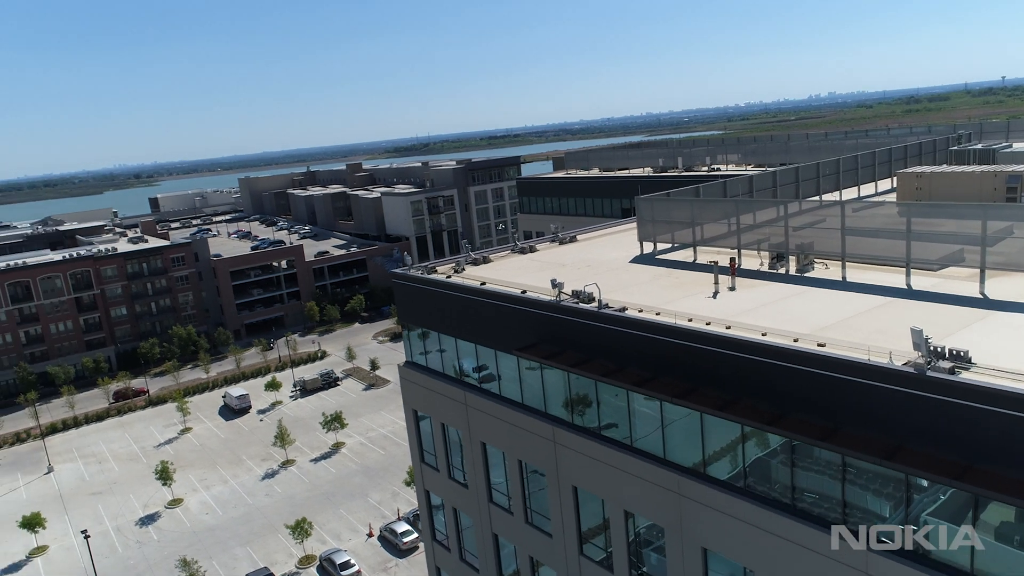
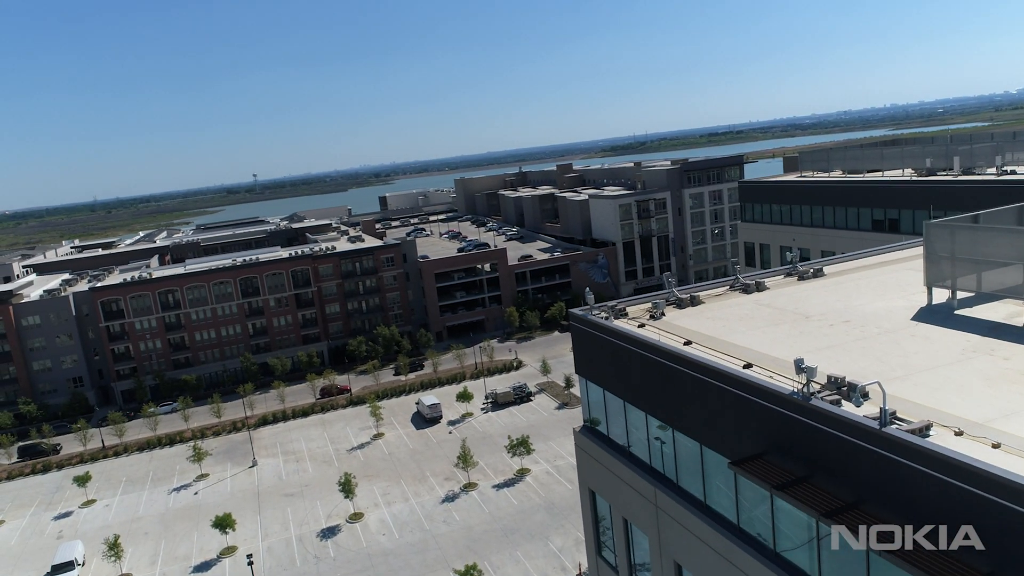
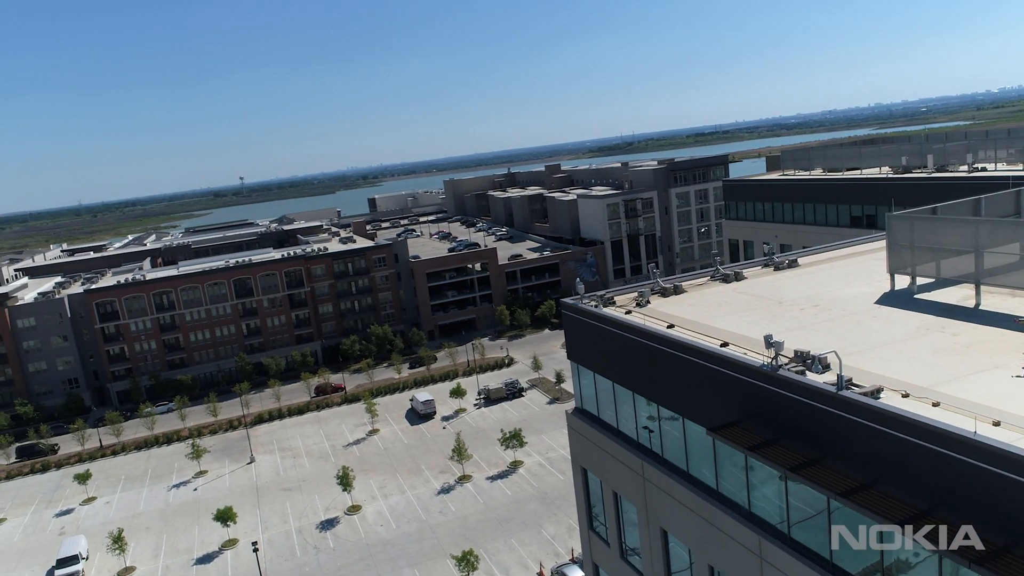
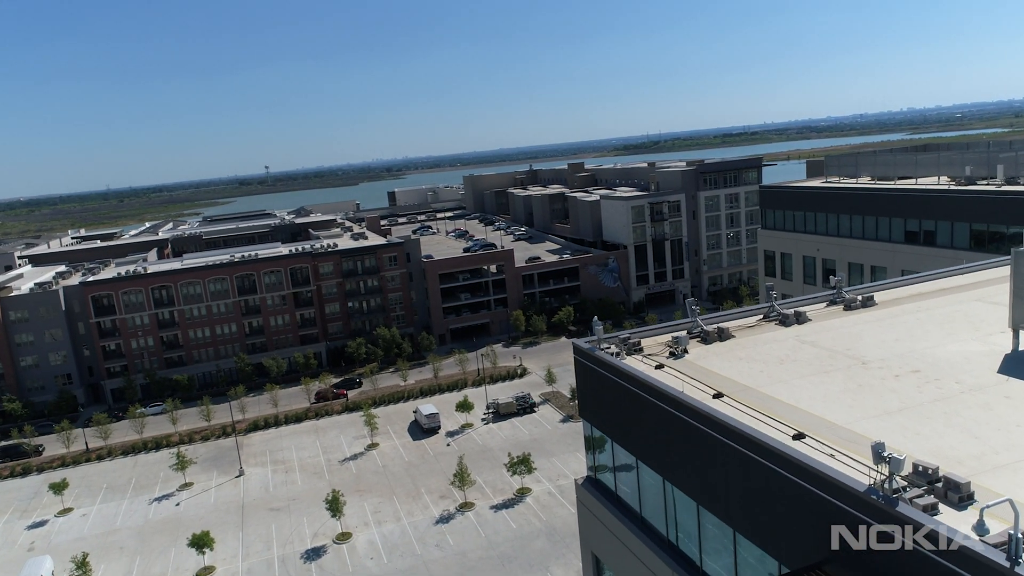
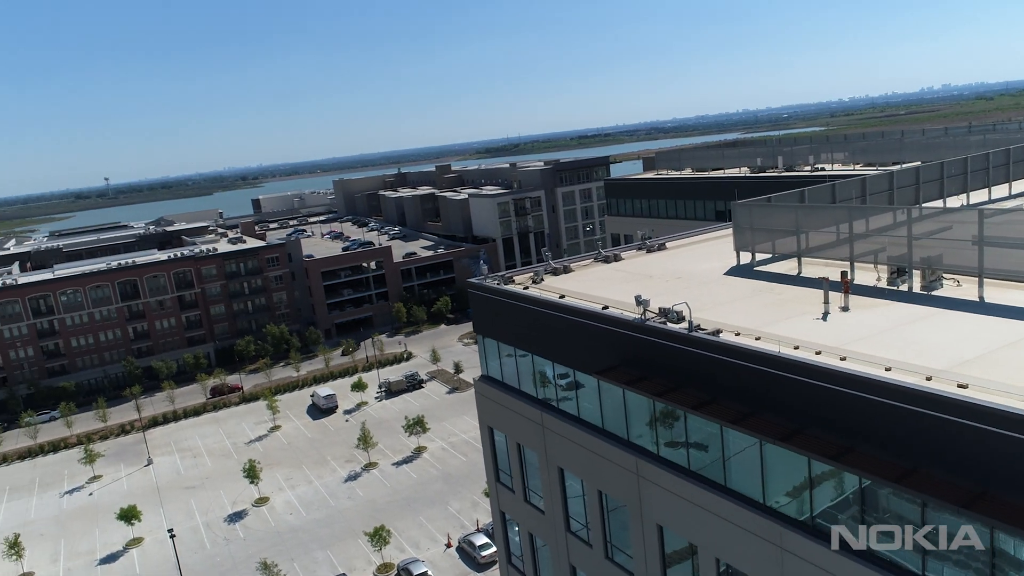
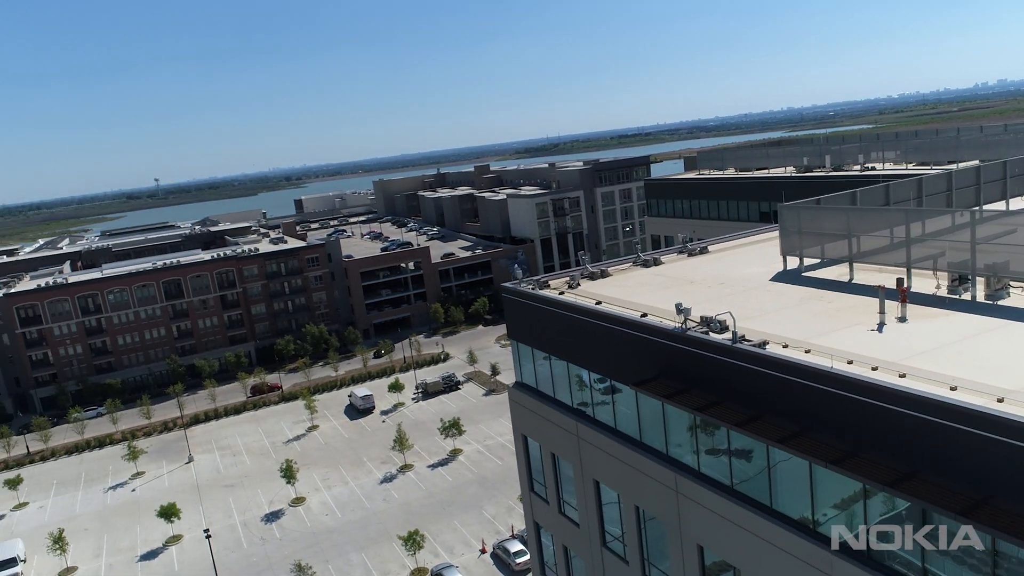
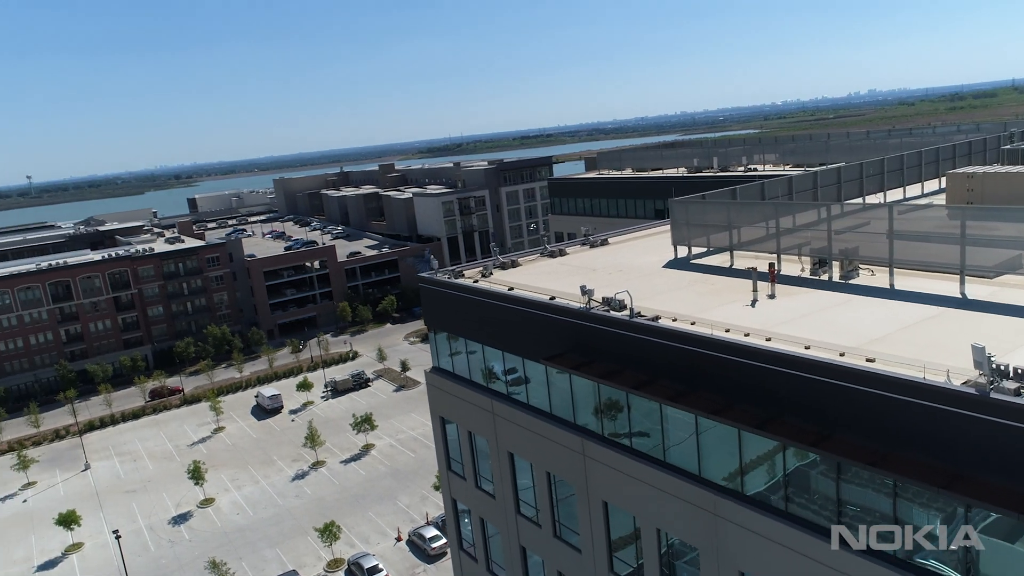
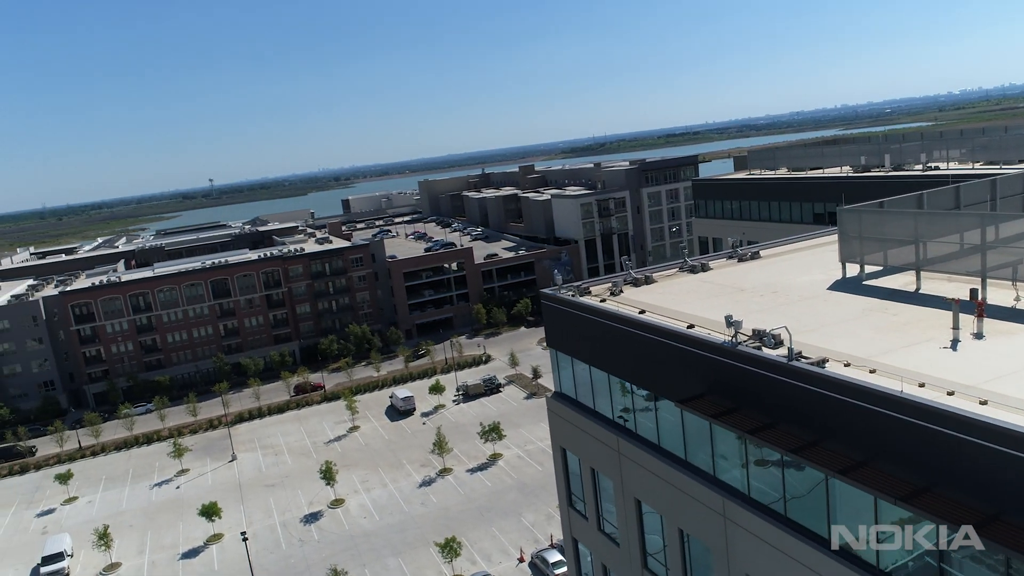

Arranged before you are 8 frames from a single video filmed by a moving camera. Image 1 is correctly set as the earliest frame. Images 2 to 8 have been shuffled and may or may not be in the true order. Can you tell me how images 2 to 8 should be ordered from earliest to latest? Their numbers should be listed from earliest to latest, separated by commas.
7, 5, 6, 8, 3, 2, 4
